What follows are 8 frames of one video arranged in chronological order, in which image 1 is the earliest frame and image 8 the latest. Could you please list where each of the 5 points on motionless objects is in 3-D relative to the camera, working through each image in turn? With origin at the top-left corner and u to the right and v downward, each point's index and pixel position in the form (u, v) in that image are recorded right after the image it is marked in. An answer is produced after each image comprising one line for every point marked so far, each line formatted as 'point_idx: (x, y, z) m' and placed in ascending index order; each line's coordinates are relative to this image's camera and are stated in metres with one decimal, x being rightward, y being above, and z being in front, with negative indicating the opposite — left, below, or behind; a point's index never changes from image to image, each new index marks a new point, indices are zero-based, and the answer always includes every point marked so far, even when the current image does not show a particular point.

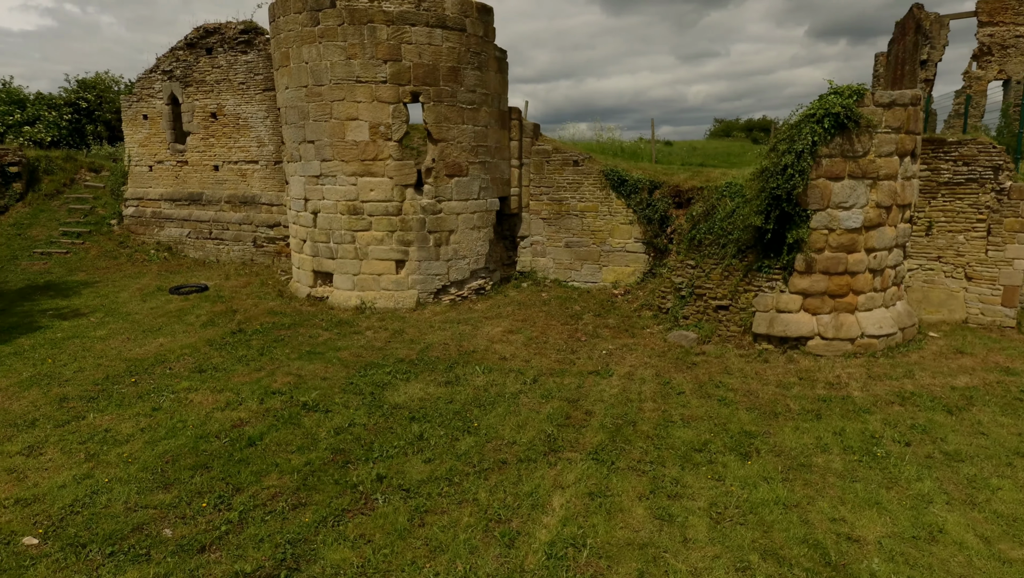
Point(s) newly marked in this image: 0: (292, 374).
0: (-2.3, -0.9, +6.3) m
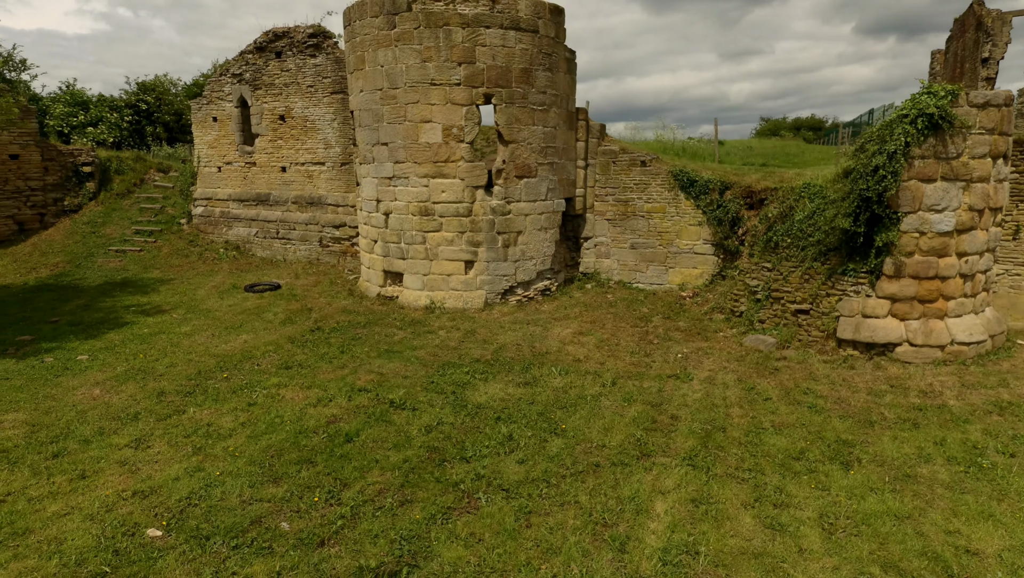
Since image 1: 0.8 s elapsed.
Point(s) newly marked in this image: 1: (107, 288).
0: (-1.4, -0.9, +6.4) m
1: (-6.1, 0.0, +9.4) m
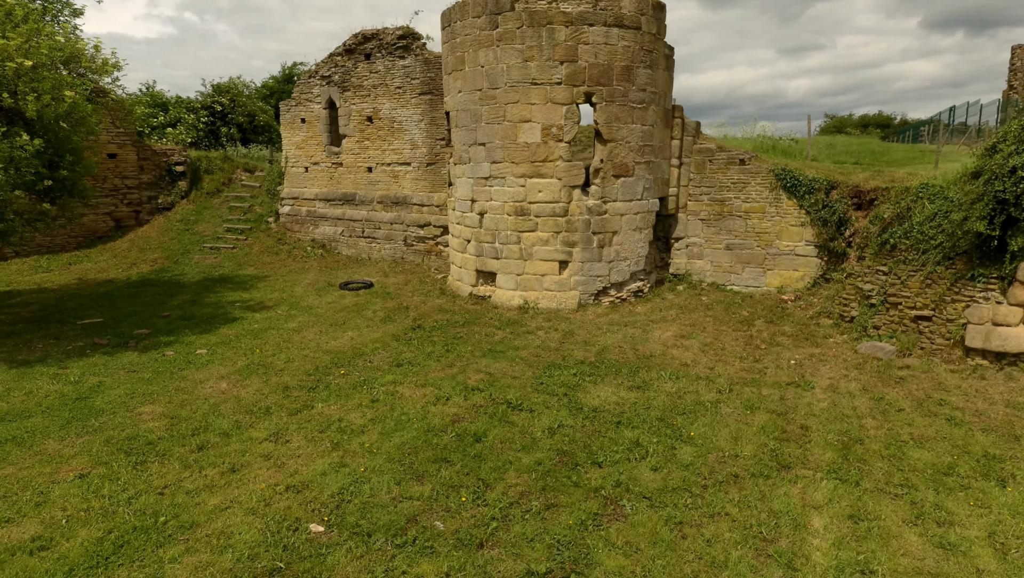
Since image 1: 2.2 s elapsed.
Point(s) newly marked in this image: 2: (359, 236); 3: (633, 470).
0: (-0.3, -0.9, +6.4) m
1: (-4.8, +0.1, +9.7) m
2: (-2.9, +1.0, +11.7) m
3: (+0.9, -1.3, +4.6) m
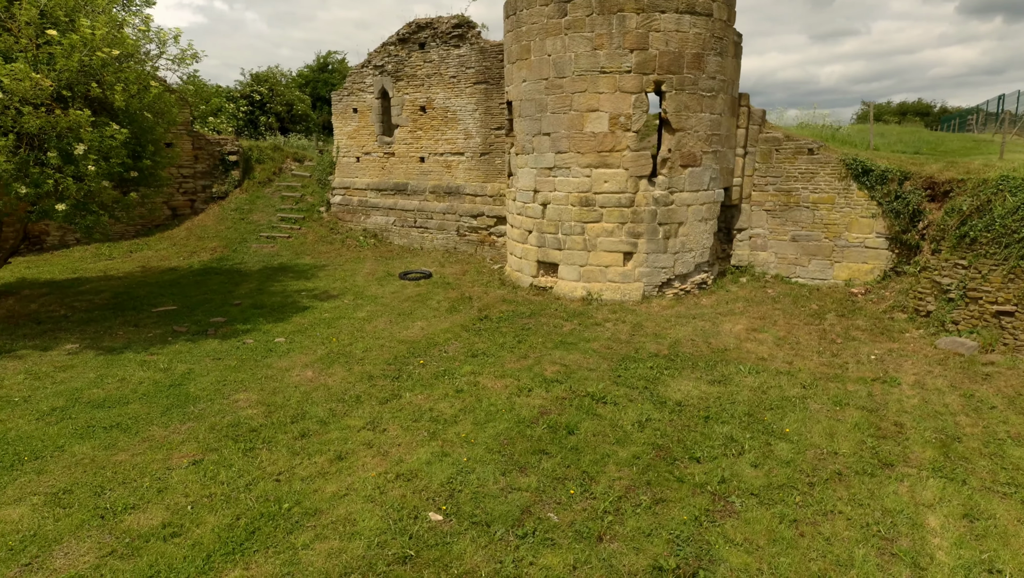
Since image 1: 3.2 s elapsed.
0: (+0.5, -0.8, +6.4) m
1: (-3.9, +0.3, +9.8) m
2: (-1.9, +1.2, +11.8) m
3: (+1.6, -1.3, +4.5) m
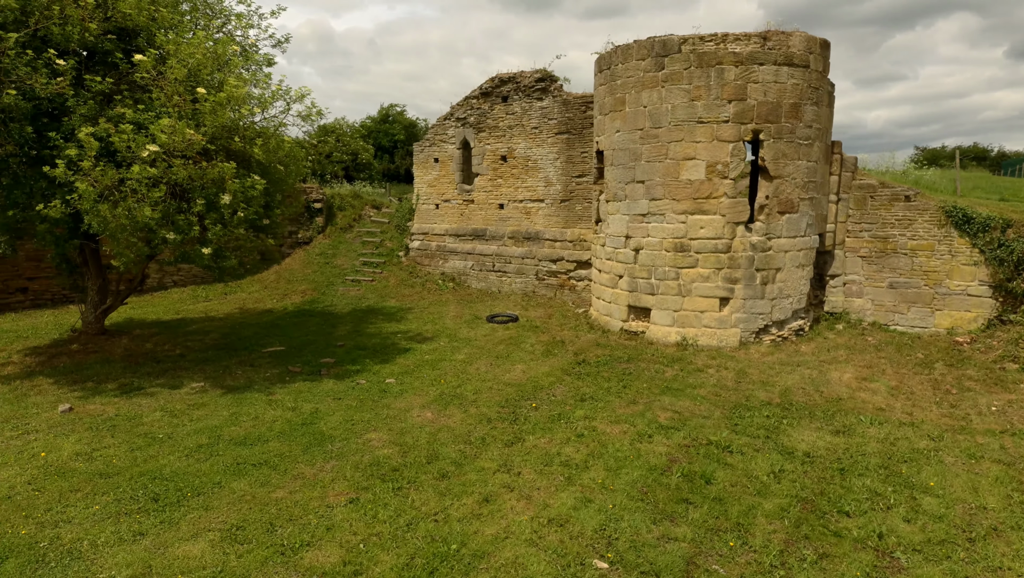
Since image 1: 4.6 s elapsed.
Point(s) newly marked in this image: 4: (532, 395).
0: (+1.6, -1.3, +6.3) m
1: (-2.5, -0.4, +10.1) m
2: (-0.4, +0.4, +12.0) m
3: (+2.7, -1.6, +4.4) m
4: (+0.2, -1.1, +6.6) m
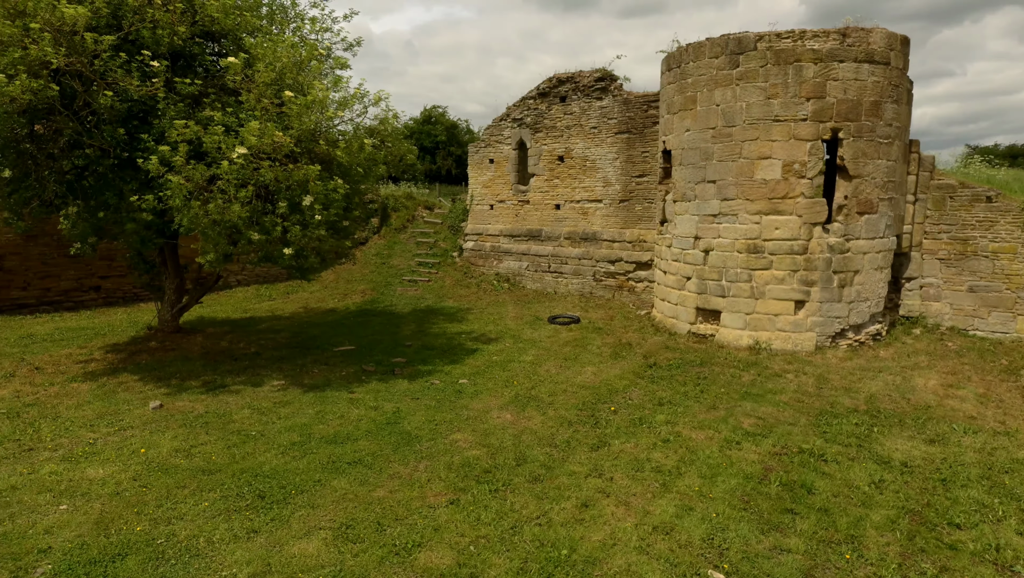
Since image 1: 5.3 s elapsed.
0: (+2.4, -1.3, +6.2) m
1: (-1.5, -0.4, +10.1) m
2: (+0.6, +0.4, +11.9) m
3: (+3.4, -1.7, +4.2) m
4: (+1.0, -1.2, +6.6) m
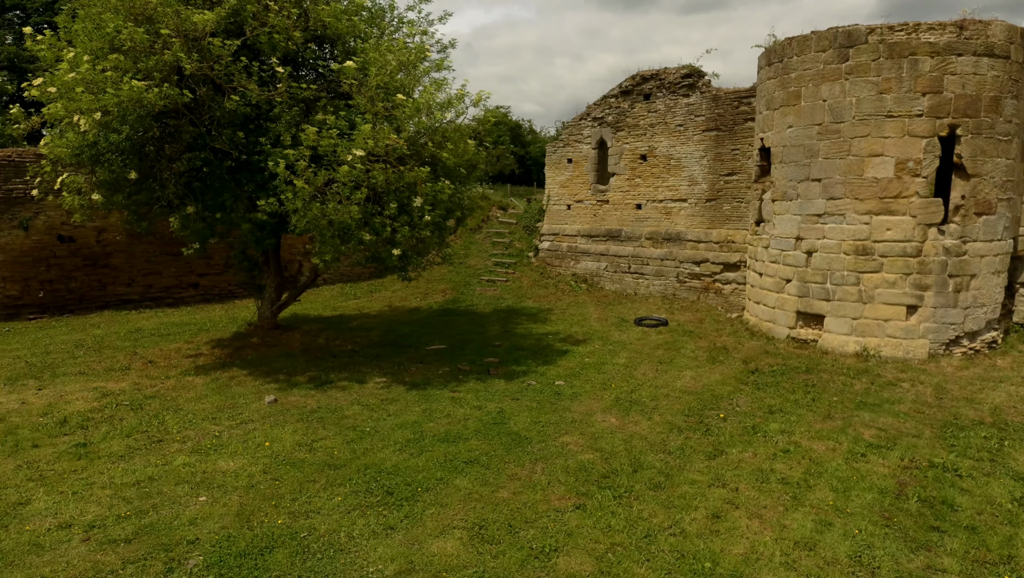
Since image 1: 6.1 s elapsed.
0: (+3.5, -1.3, +5.9) m
1: (-0.1, -0.4, +10.1) m
2: (+2.2, +0.3, +11.7) m
3: (+4.2, -1.7, +3.8) m
4: (+2.1, -1.2, +6.4) m
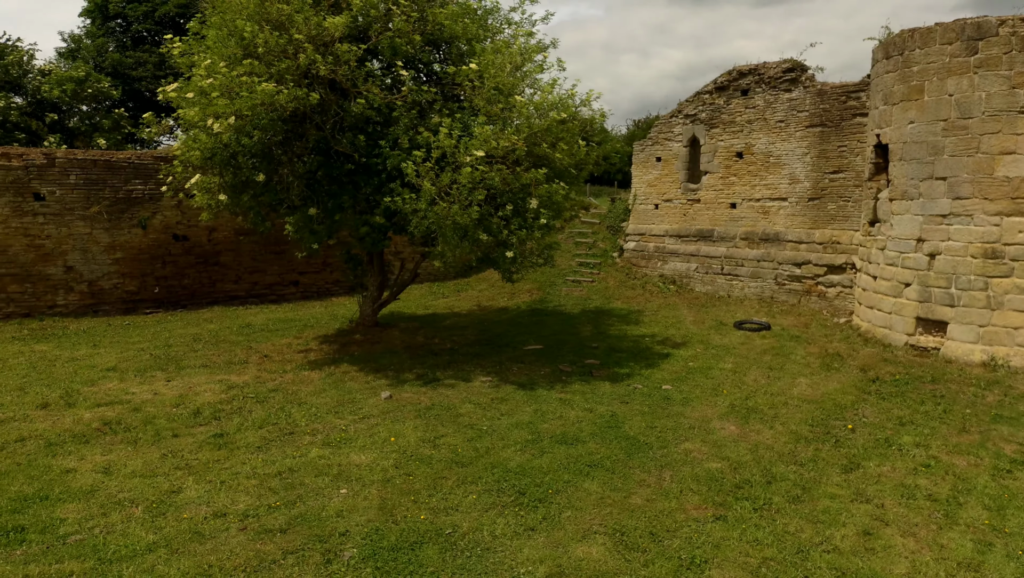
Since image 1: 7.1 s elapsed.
0: (+4.5, -1.4, +5.5) m
1: (+1.4, -0.4, +10.0) m
2: (+3.8, +0.3, +11.4) m
3: (+5.1, -1.8, +3.3) m
4: (+3.2, -1.2, +6.1) m
